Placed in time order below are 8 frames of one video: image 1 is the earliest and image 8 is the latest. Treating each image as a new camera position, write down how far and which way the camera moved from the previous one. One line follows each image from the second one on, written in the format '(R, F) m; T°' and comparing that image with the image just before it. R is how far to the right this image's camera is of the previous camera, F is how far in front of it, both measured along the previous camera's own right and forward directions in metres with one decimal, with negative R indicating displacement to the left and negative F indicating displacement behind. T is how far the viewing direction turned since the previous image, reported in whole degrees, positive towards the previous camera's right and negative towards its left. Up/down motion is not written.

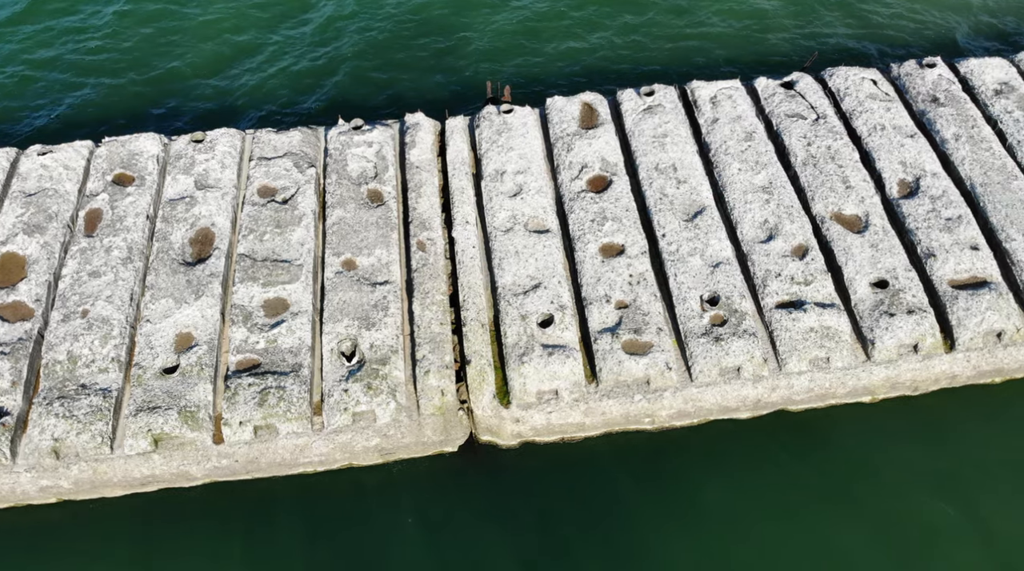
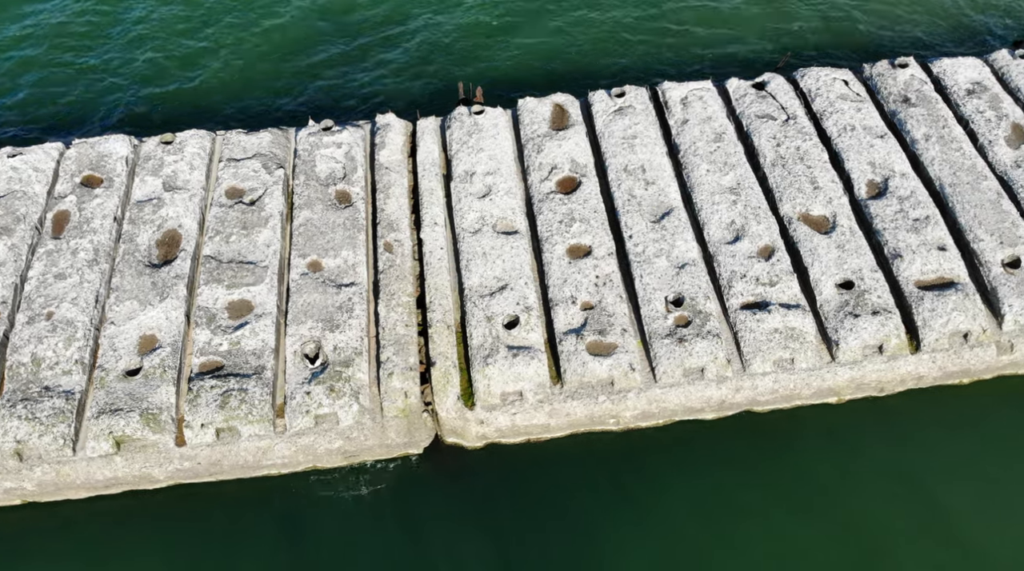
(+0.7, 0.0) m; 0°
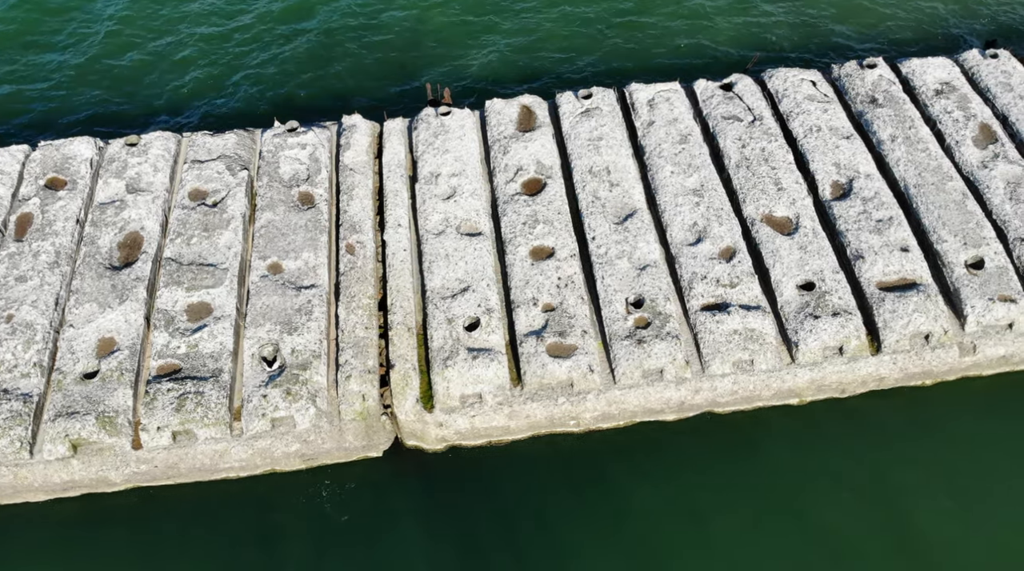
(+0.8, +0.1) m; 0°
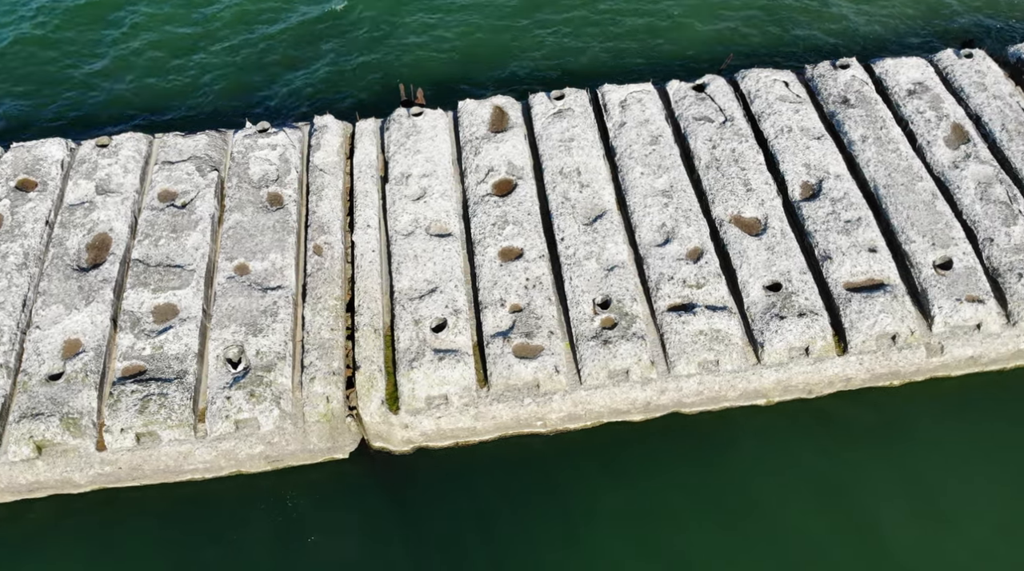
(+0.7, 0.0) m; 0°
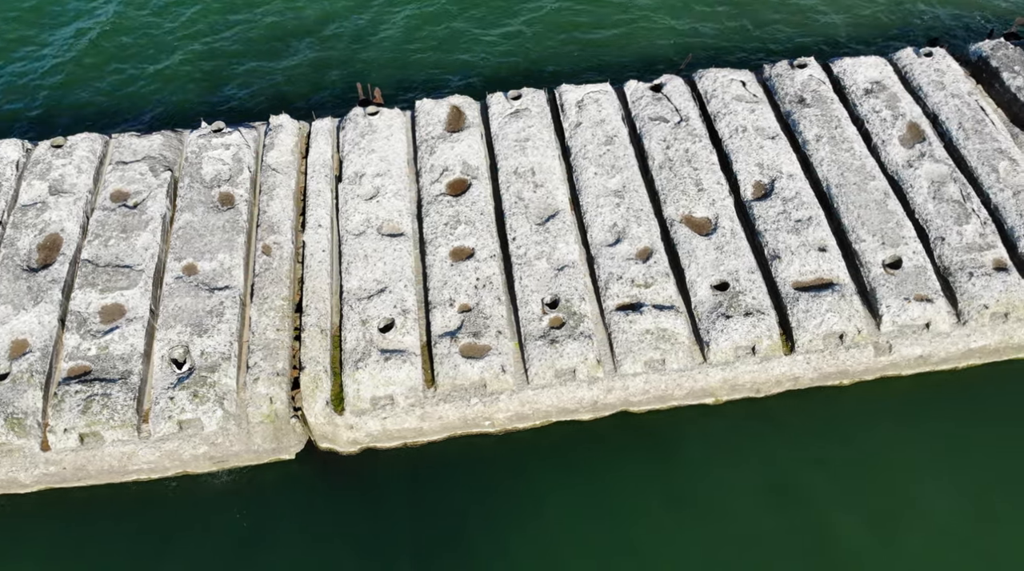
(+1.0, 0.0) m; 0°
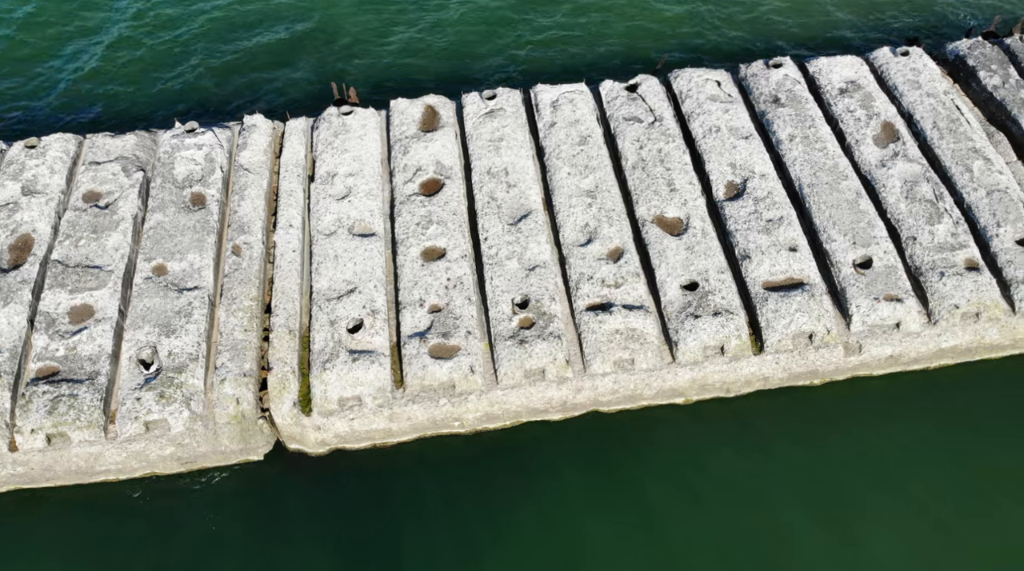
(+0.6, 0.0) m; 0°
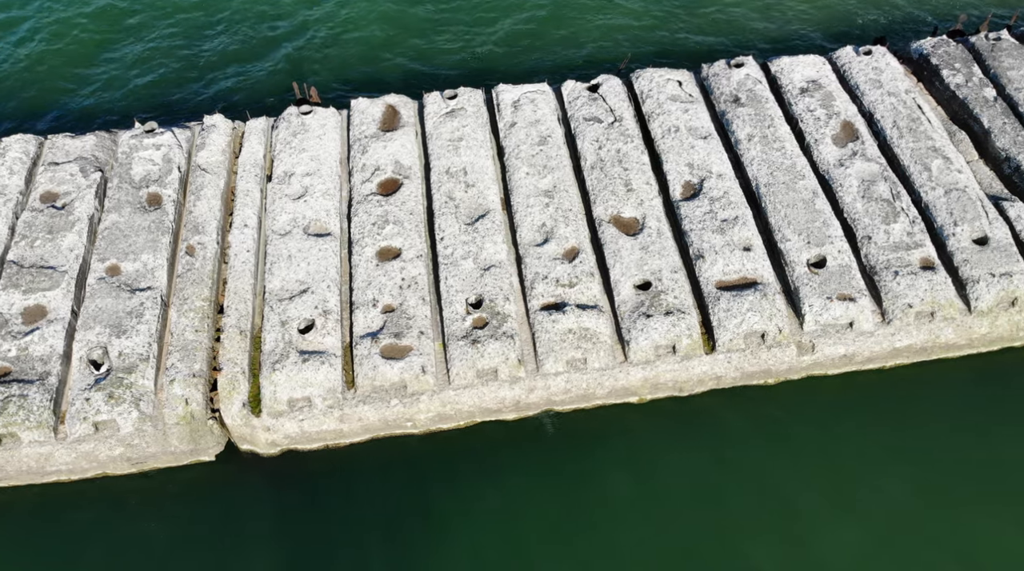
(+0.9, 0.0) m; 0°
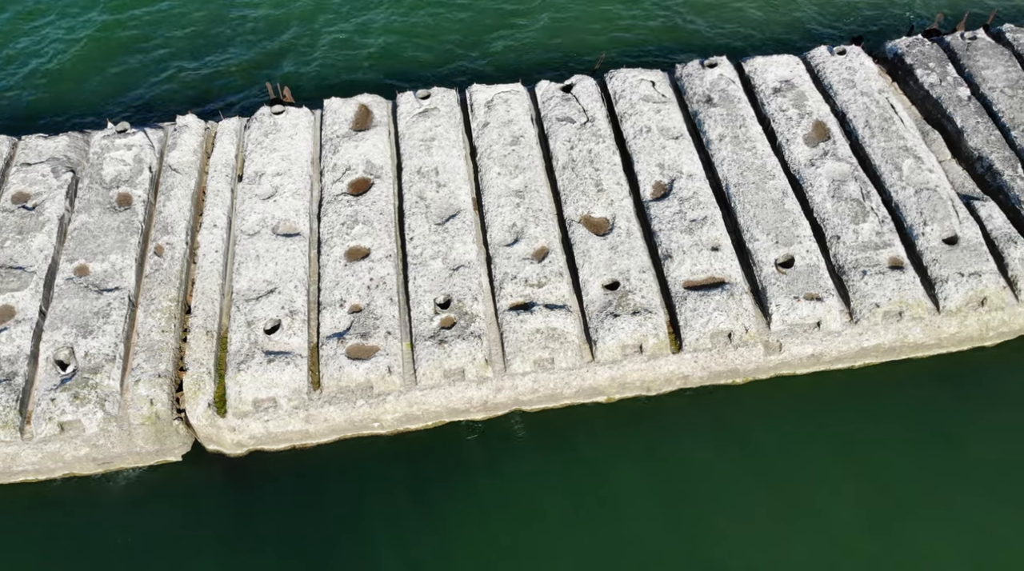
(+0.6, -0.1) m; 0°
